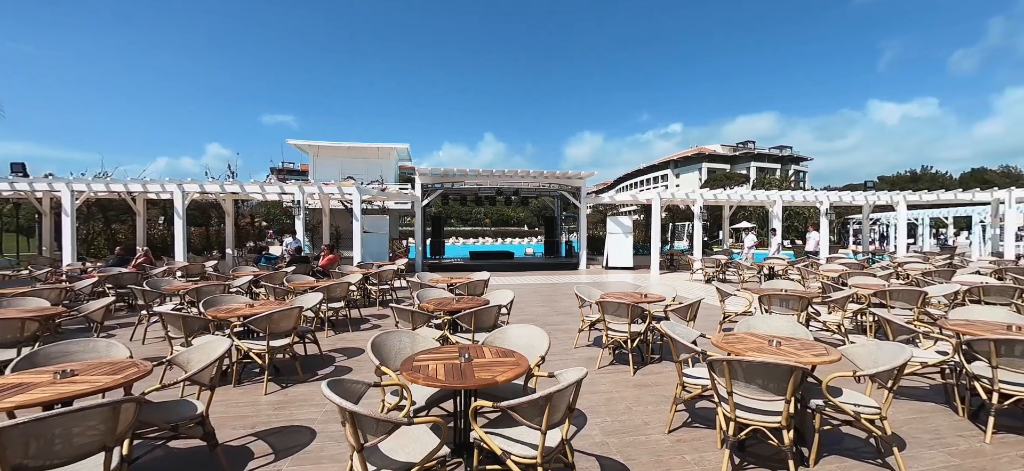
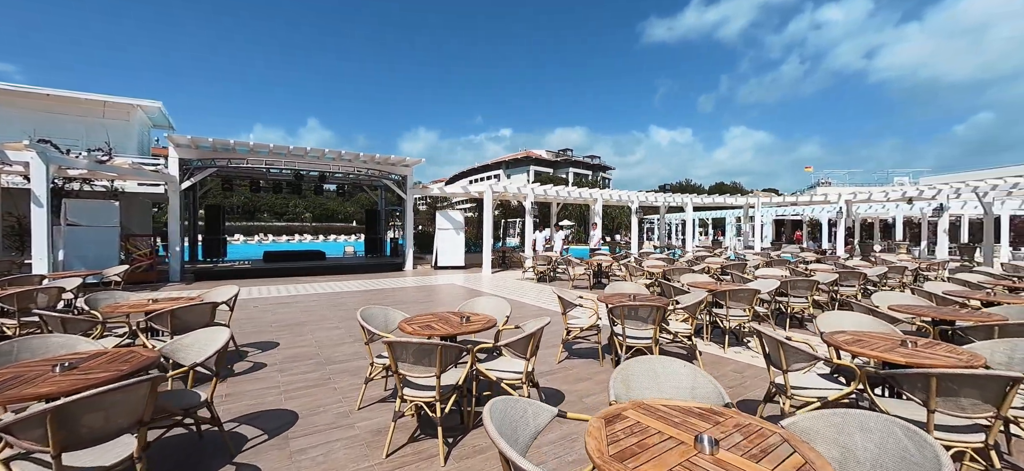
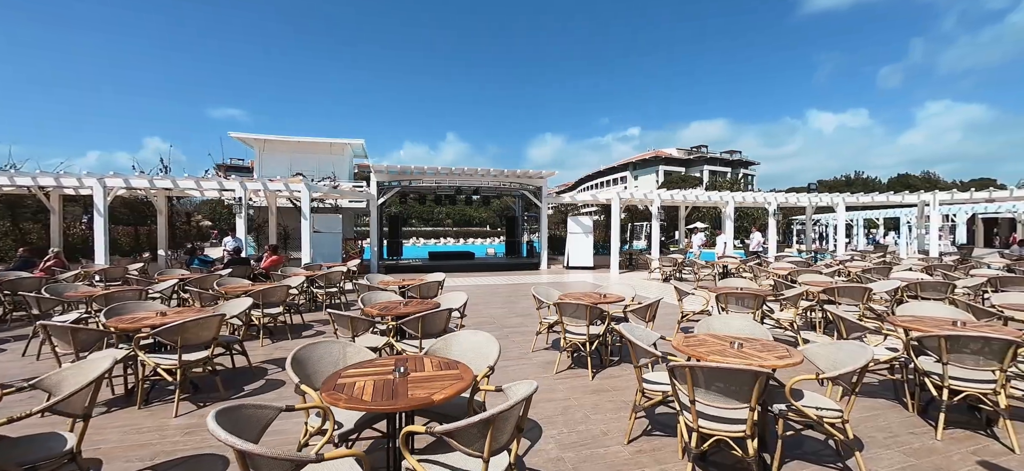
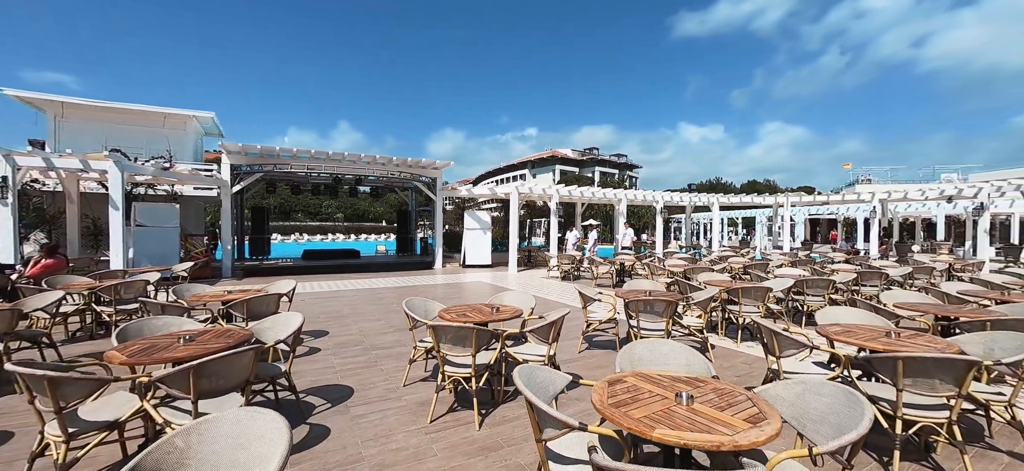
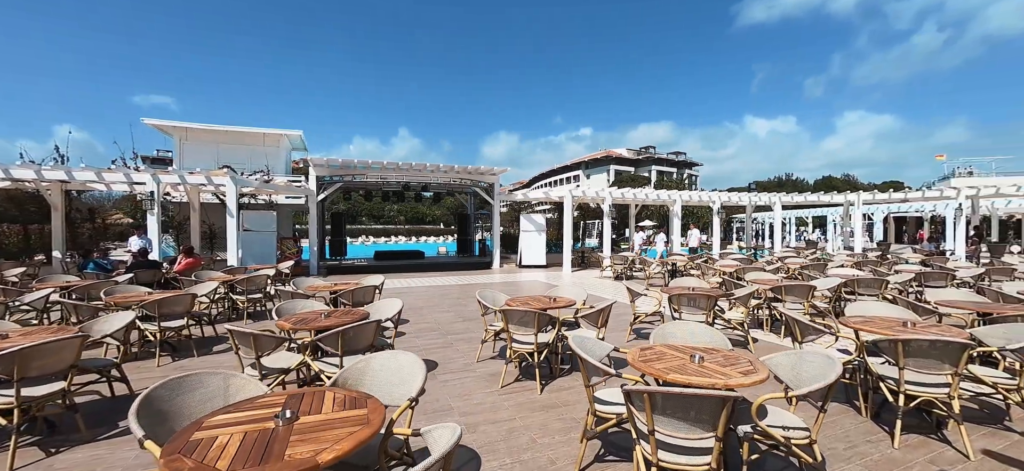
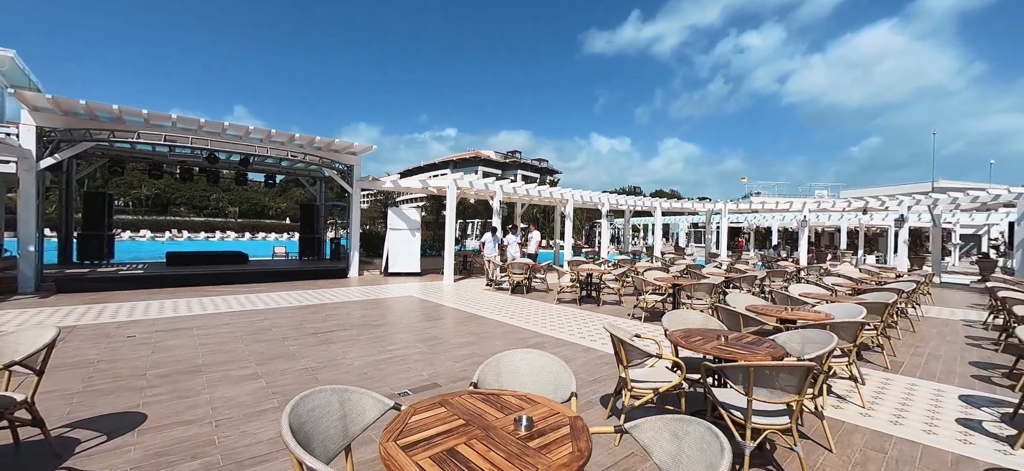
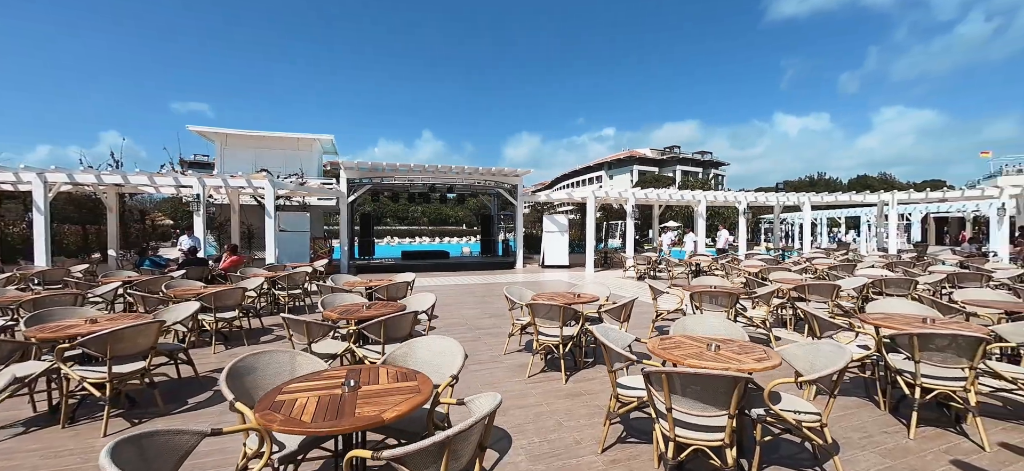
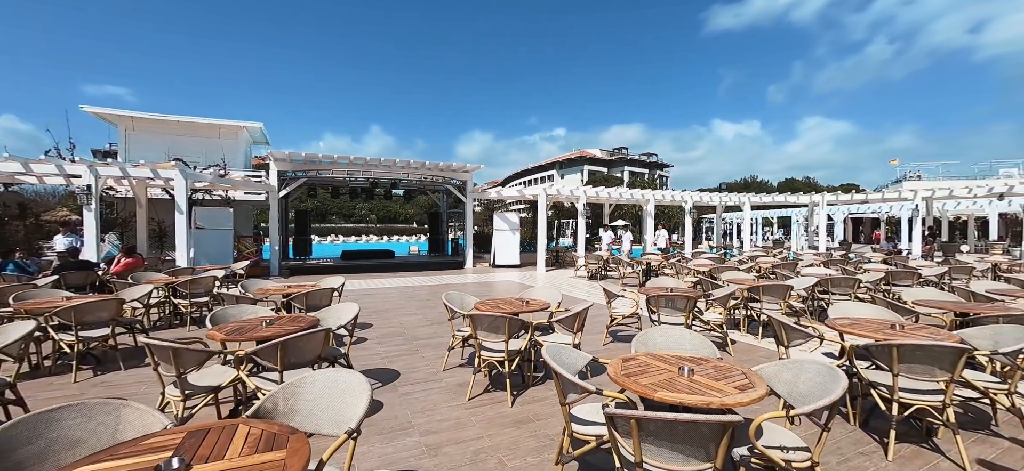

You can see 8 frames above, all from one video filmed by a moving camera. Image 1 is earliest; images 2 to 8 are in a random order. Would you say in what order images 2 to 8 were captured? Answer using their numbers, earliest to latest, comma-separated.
3, 7, 5, 8, 4, 2, 6
